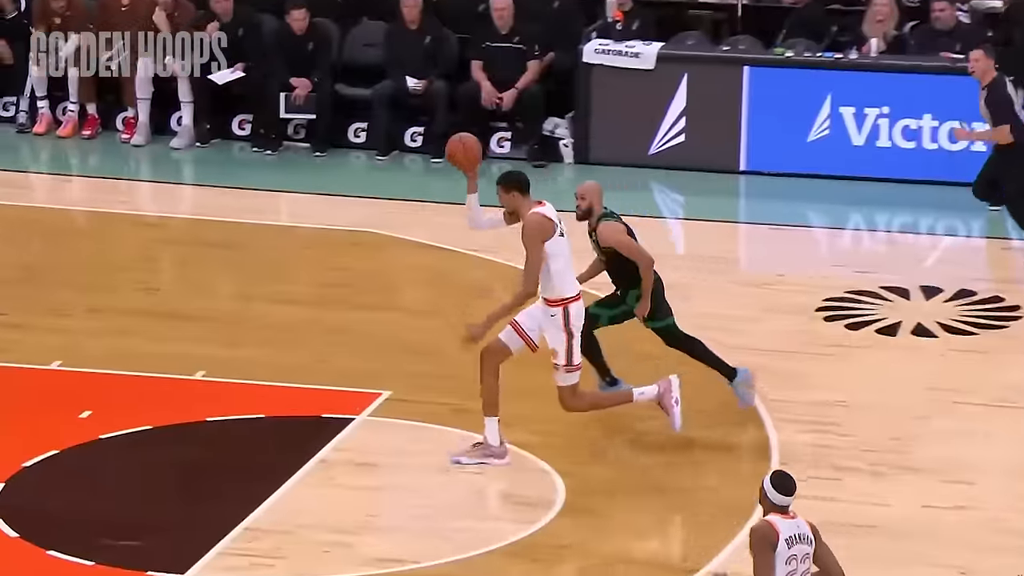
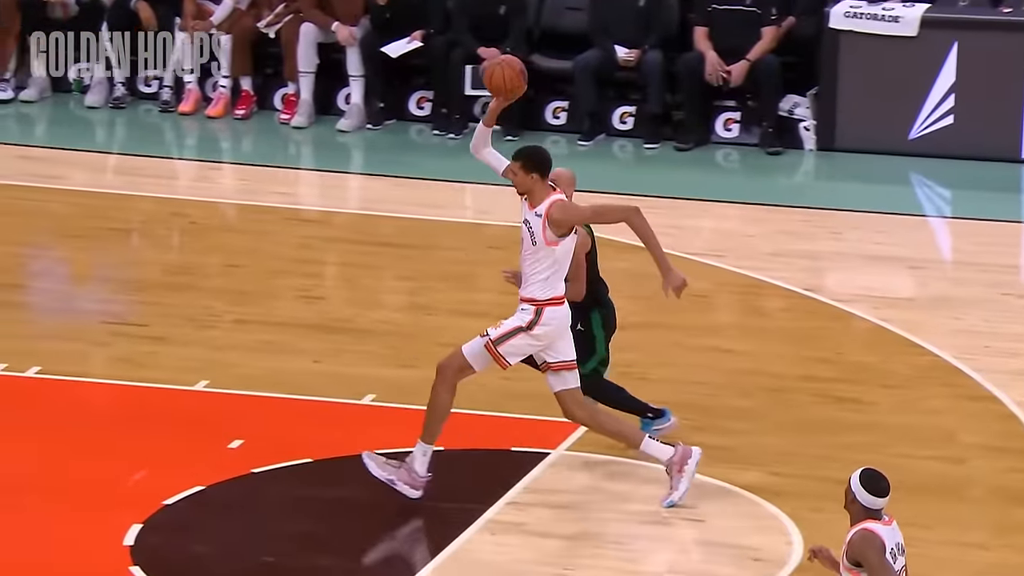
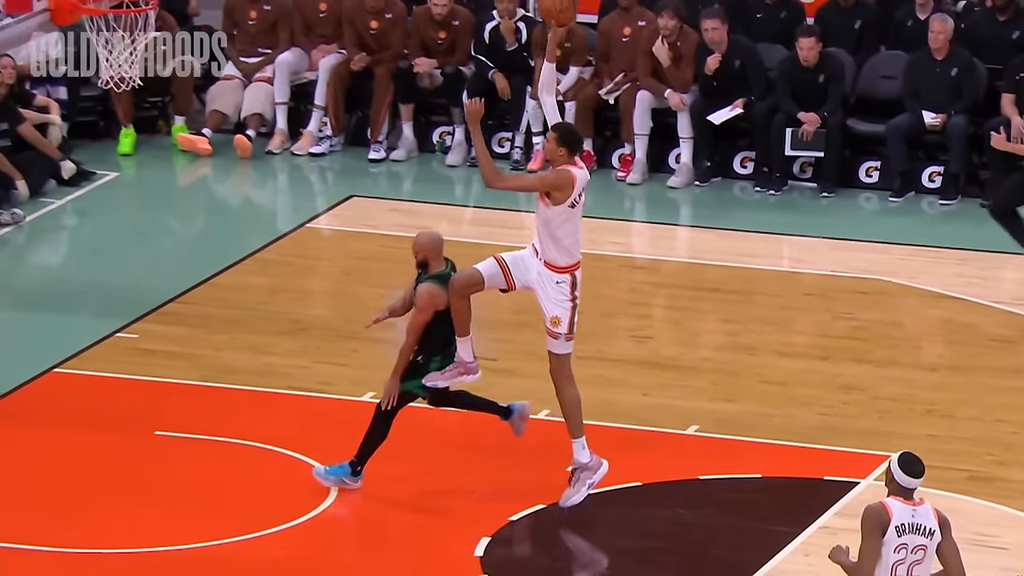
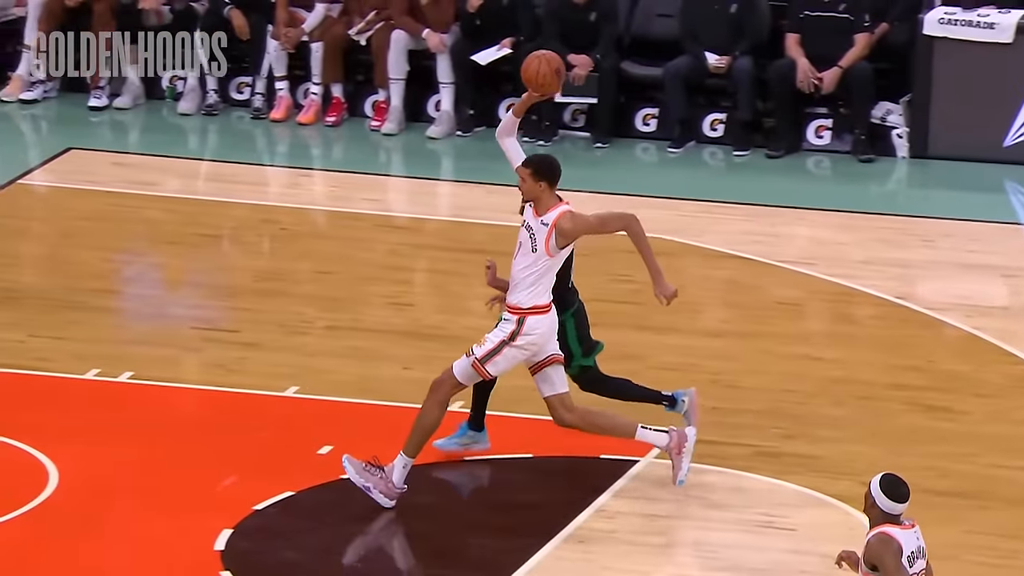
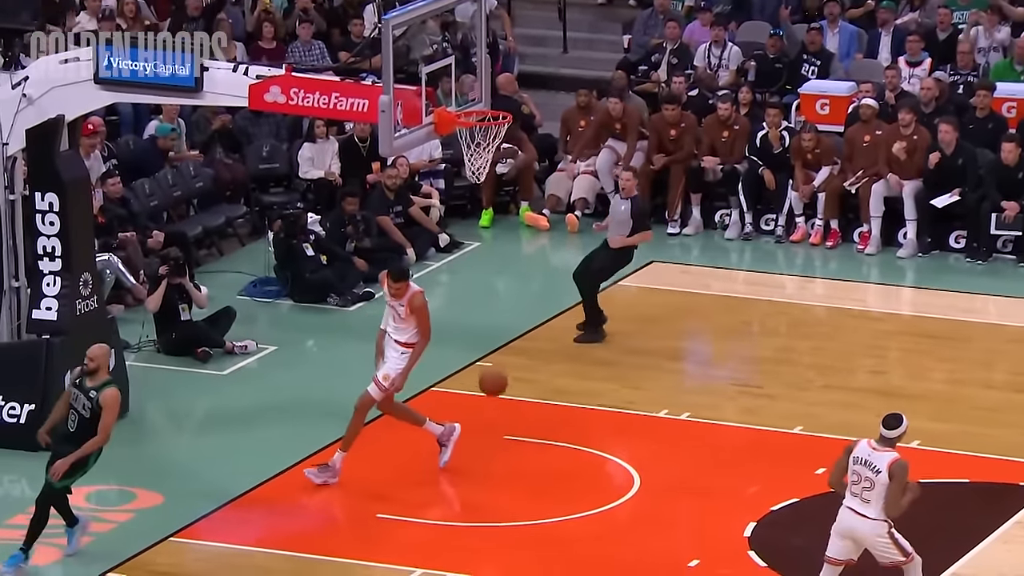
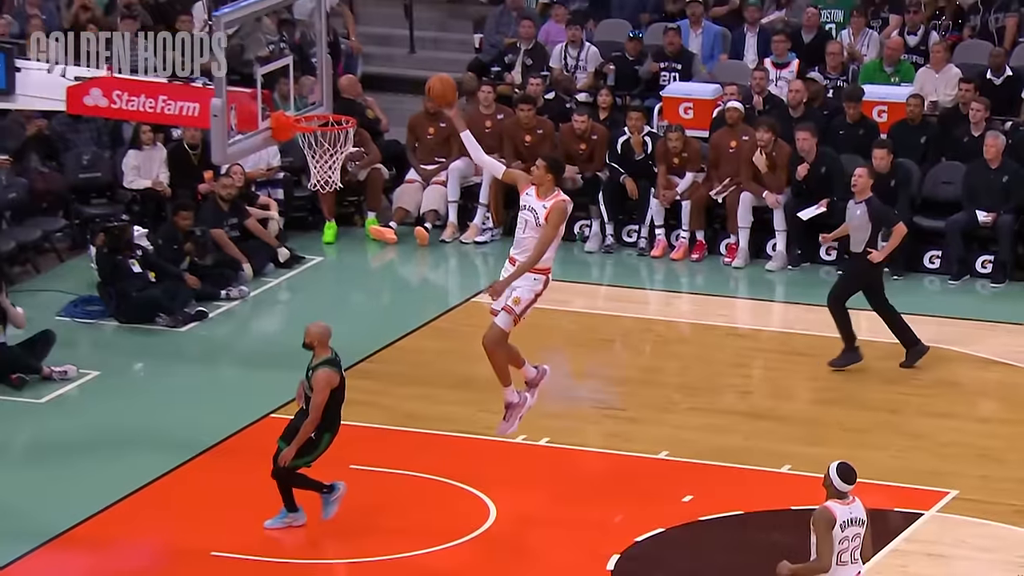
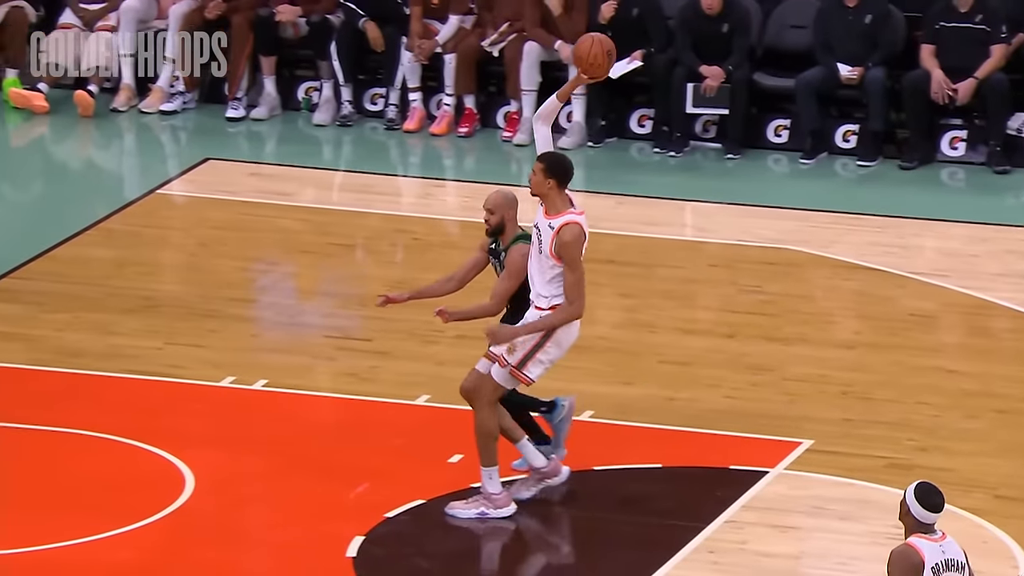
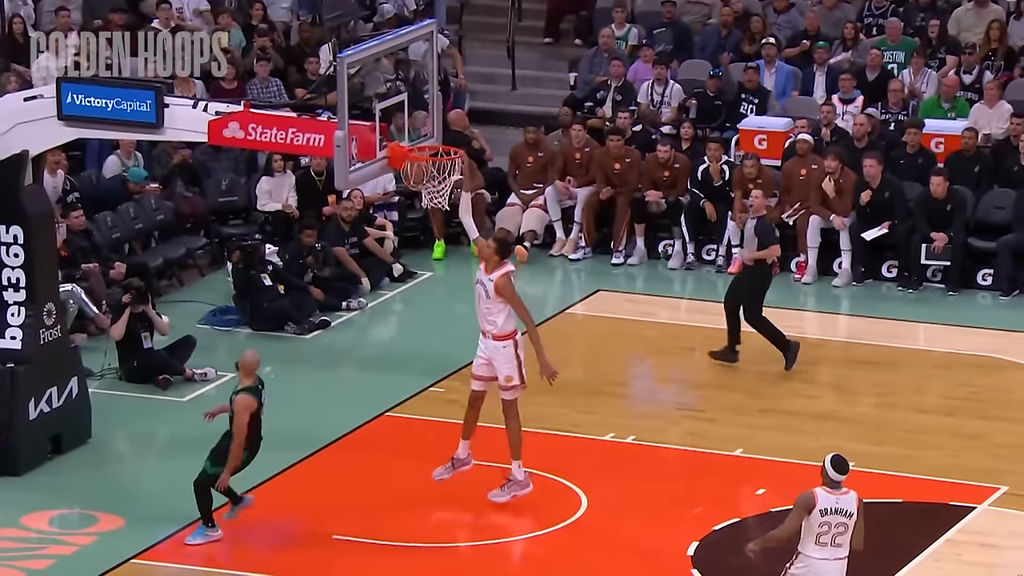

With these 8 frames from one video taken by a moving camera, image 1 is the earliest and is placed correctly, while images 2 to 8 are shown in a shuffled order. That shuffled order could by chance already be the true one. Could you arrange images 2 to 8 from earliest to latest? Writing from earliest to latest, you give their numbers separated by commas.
2, 4, 7, 3, 6, 8, 5
